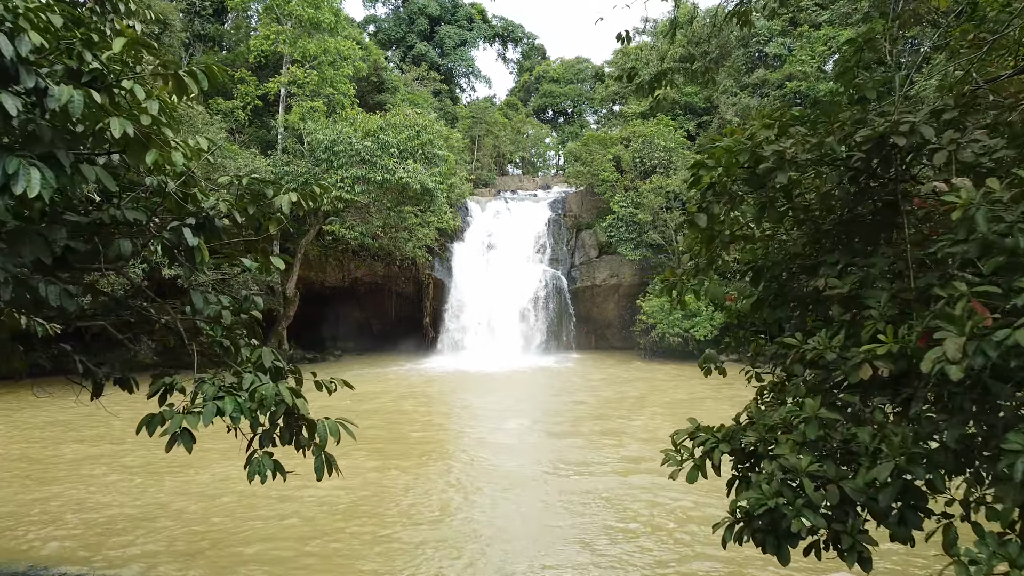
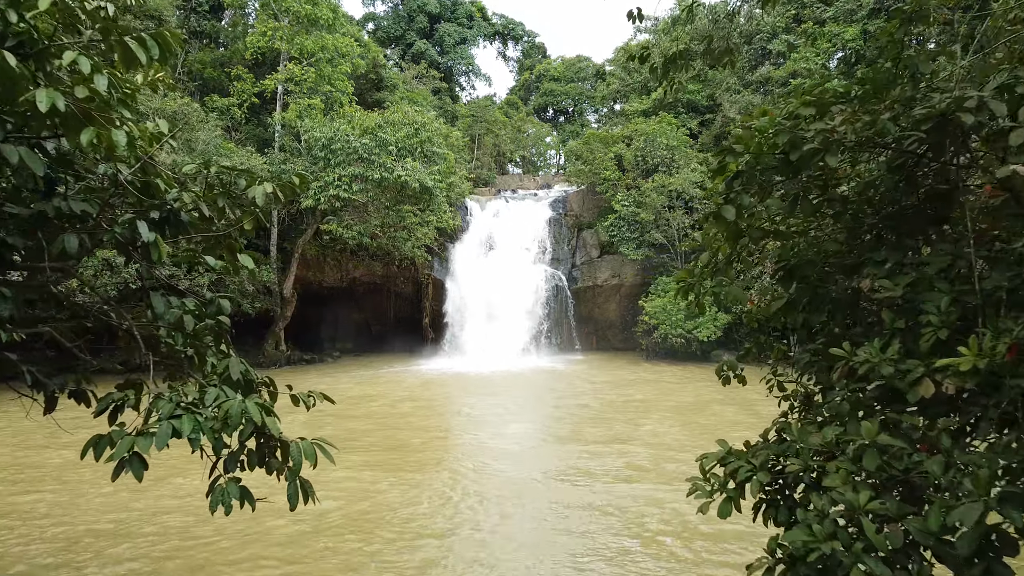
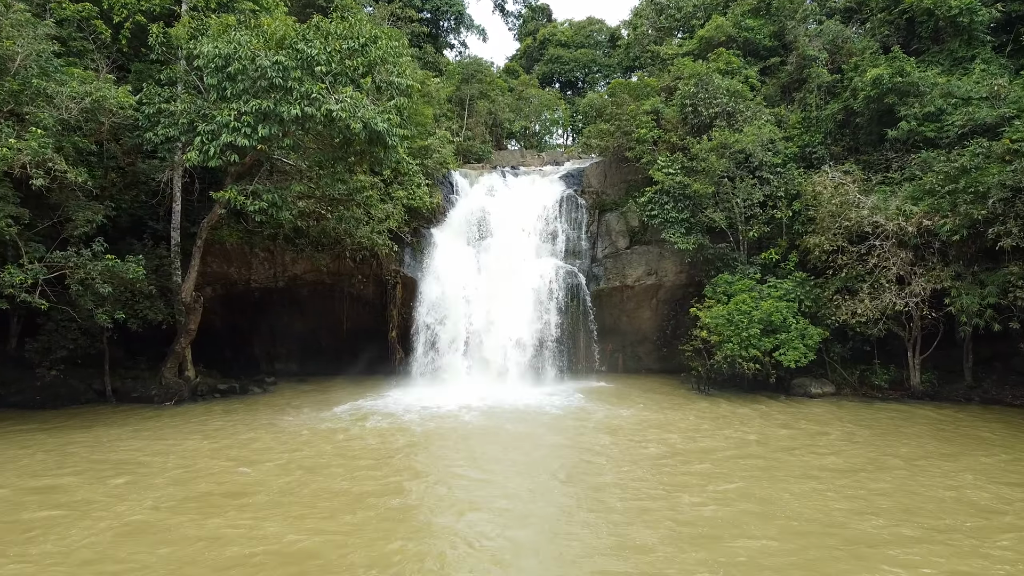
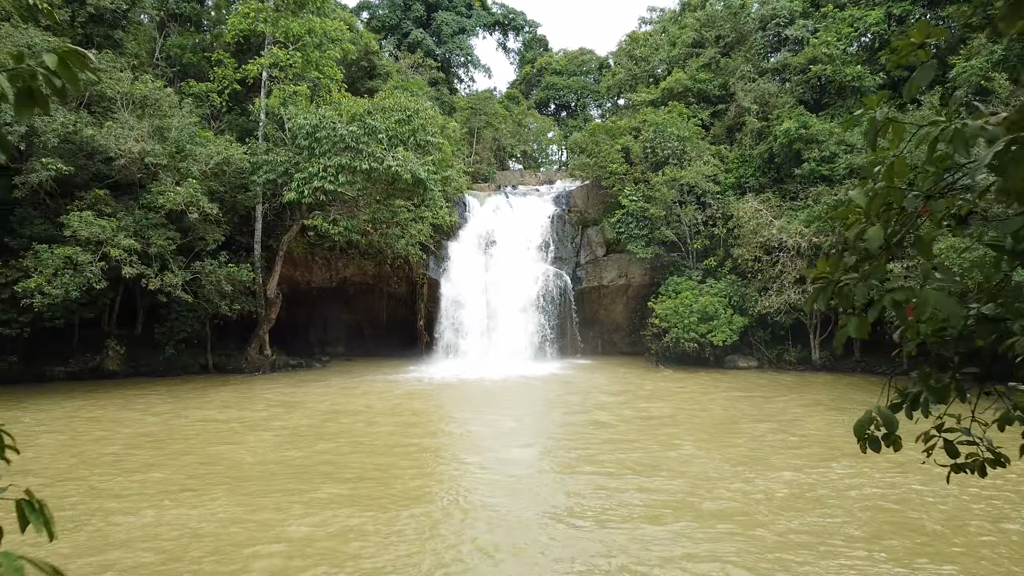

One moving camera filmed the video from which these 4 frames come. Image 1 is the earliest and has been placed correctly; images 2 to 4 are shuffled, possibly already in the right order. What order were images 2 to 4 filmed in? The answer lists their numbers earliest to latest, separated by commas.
2, 4, 3
